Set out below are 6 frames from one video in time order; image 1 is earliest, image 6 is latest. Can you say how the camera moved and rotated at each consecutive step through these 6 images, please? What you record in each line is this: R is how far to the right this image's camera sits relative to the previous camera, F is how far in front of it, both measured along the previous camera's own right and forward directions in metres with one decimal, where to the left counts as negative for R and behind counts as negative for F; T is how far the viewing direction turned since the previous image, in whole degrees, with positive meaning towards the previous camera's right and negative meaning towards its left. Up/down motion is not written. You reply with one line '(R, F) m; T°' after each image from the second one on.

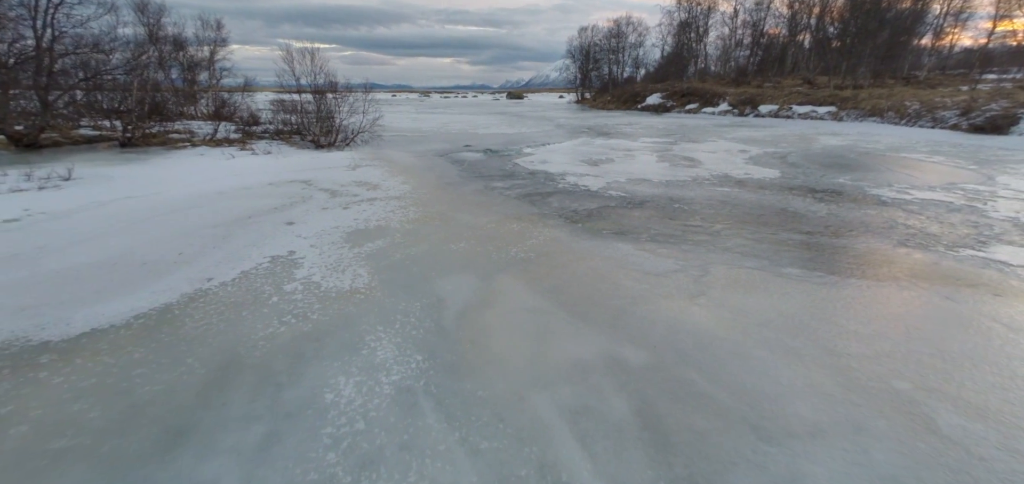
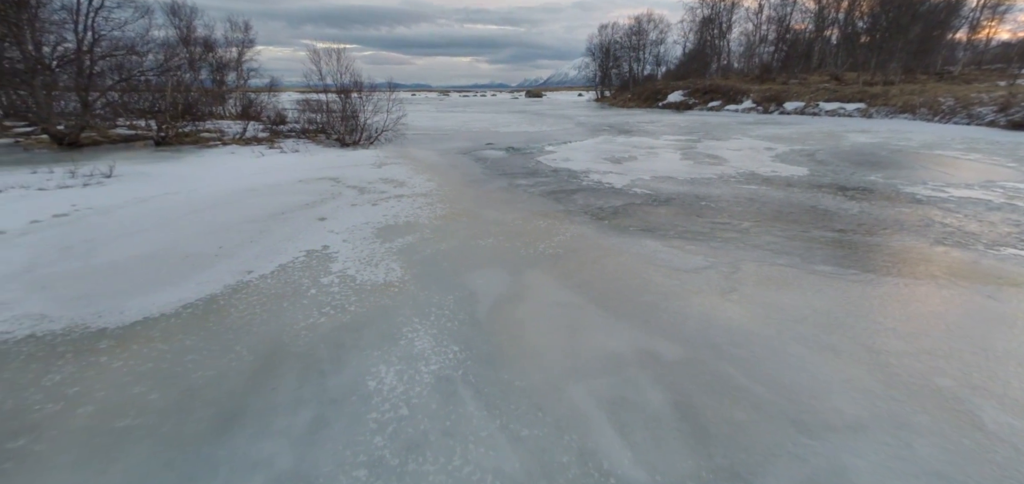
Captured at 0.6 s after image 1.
(-0.2, -0.1) m; -2°
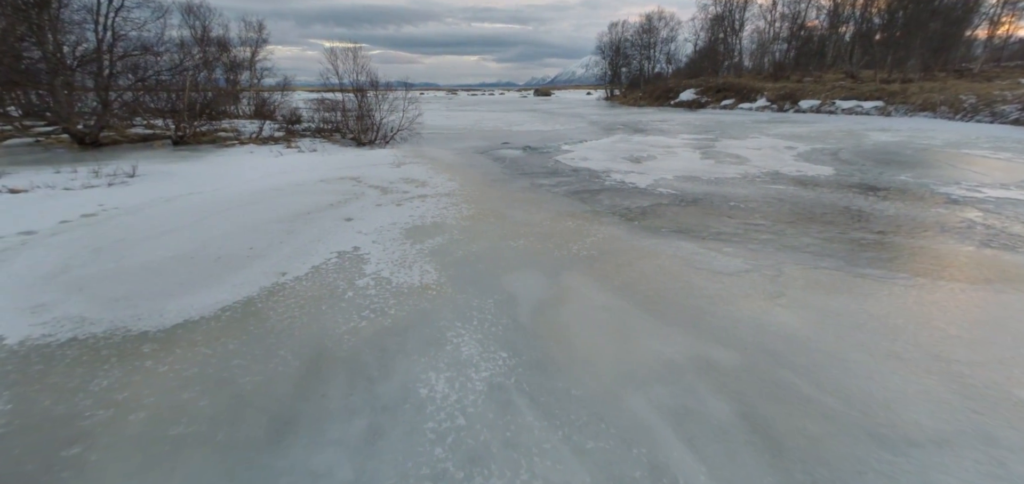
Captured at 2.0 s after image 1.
(-0.4, +0.1) m; -1°
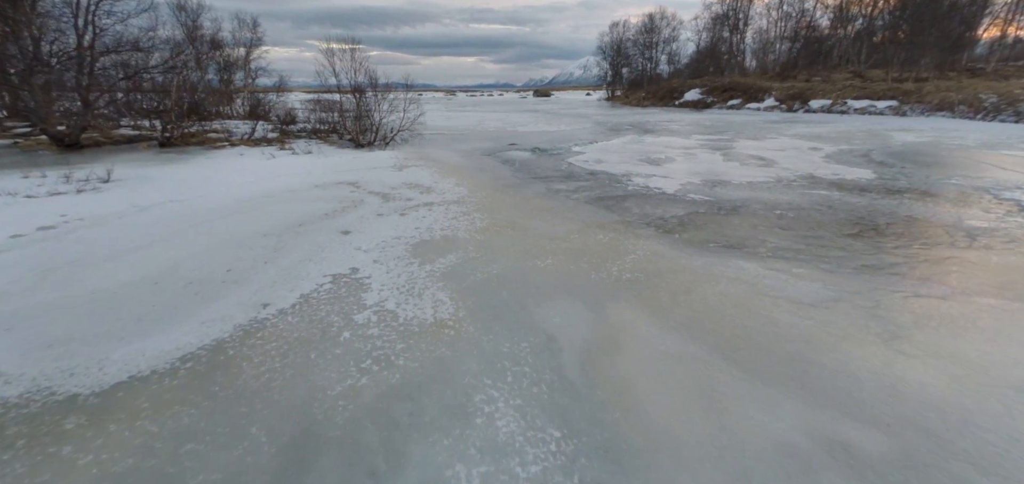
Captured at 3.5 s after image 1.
(-0.4, +1.0) m; 0°
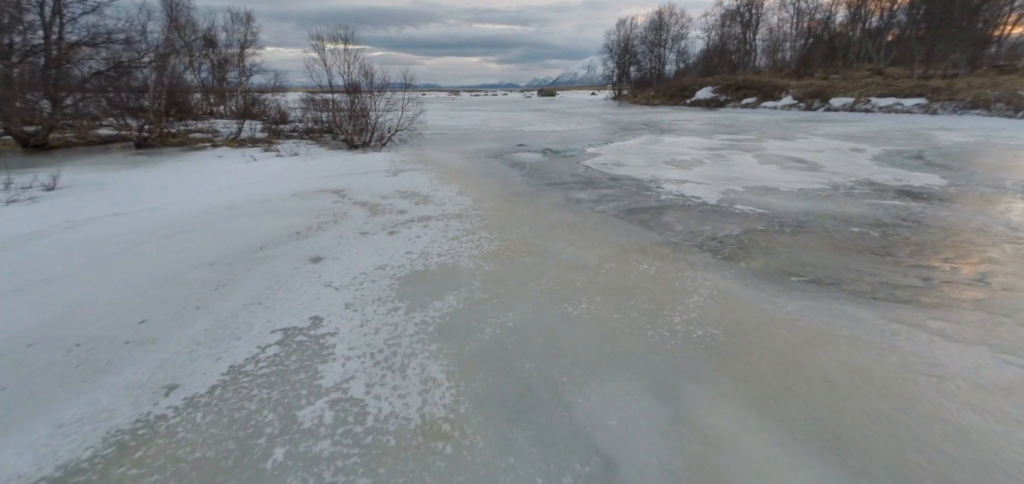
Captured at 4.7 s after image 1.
(-0.2, +1.4) m; 0°
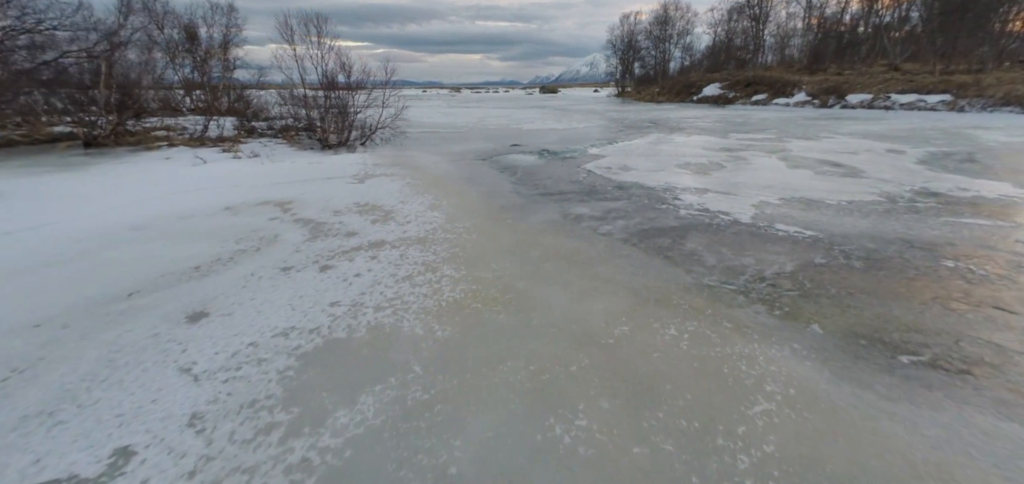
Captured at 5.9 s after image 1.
(+0.3, +1.6) m; 0°
